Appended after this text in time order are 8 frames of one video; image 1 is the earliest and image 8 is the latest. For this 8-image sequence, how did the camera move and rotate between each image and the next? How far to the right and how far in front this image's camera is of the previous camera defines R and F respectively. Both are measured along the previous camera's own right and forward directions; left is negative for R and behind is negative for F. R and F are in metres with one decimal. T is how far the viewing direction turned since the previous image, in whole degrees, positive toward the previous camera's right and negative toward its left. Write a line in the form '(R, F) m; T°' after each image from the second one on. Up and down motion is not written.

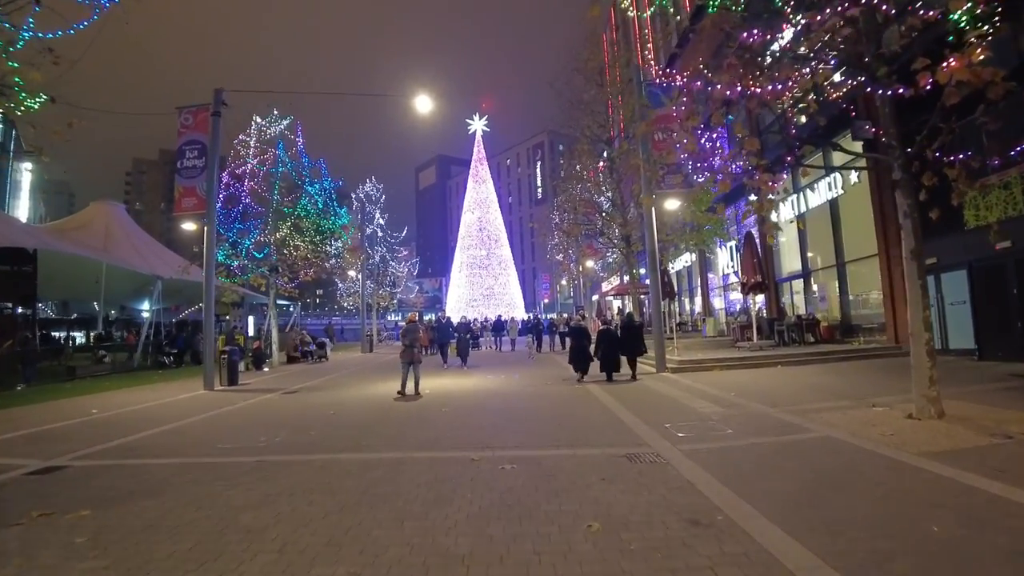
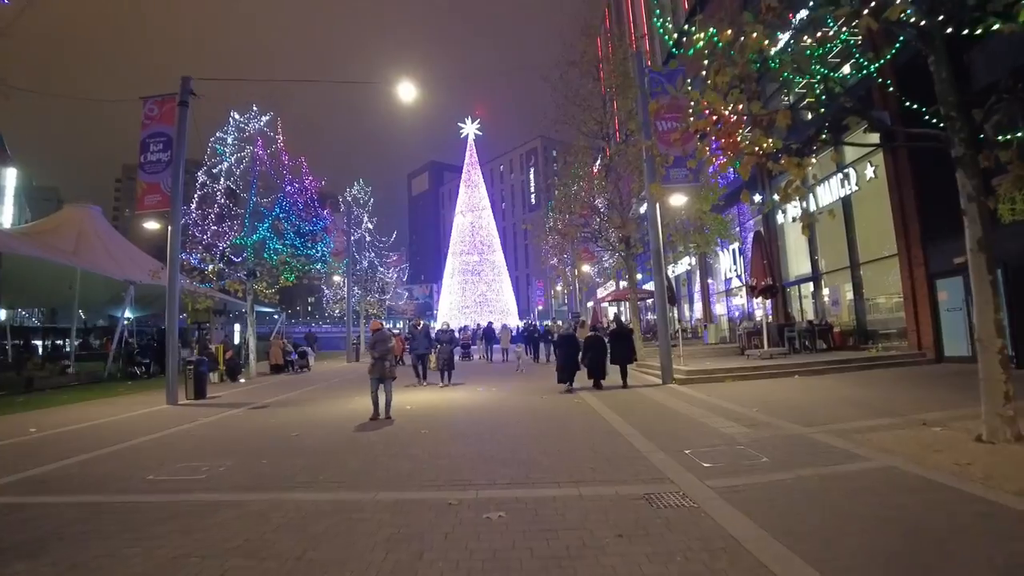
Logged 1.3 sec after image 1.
(+0.1, +1.4) m; +1°
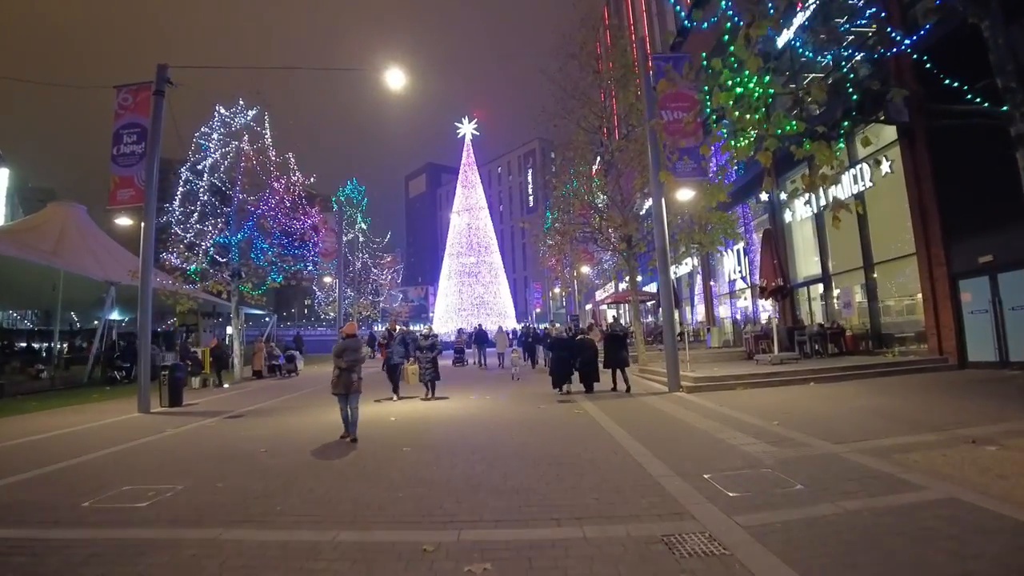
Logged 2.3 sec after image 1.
(+0.1, +1.0) m; 0°
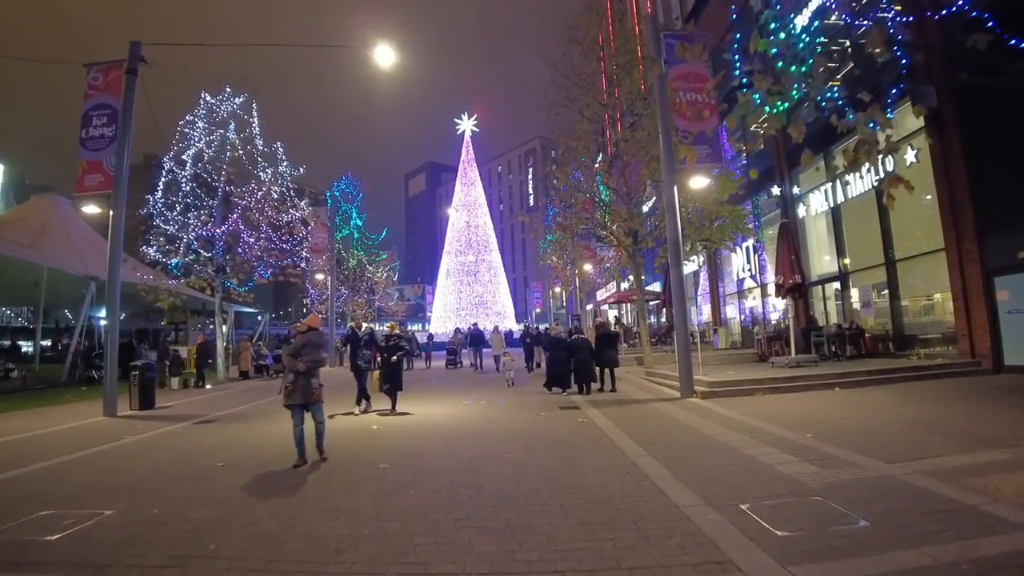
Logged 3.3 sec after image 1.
(0.0, +1.1) m; 0°
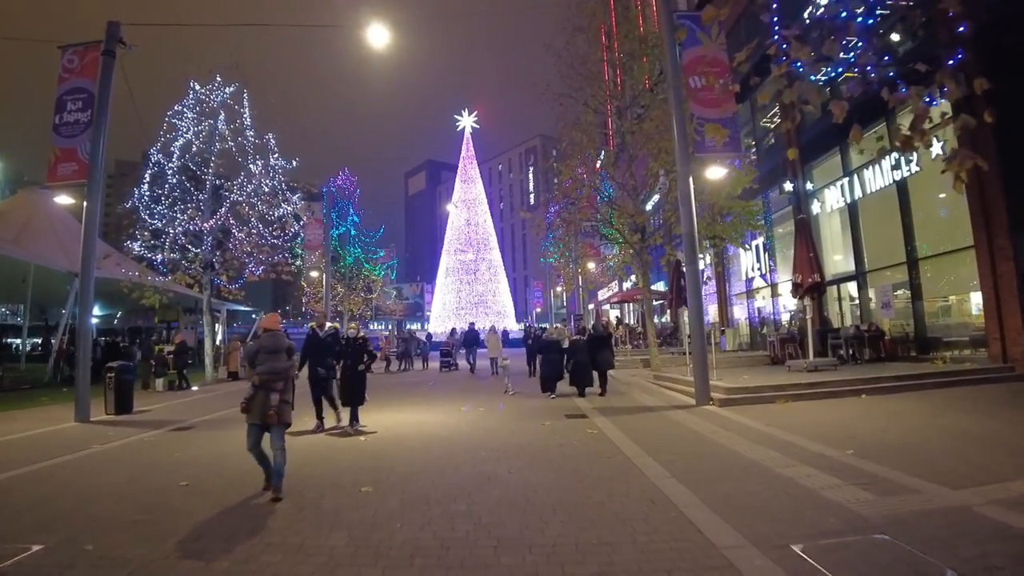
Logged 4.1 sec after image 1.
(0.0, +0.9) m; 0°
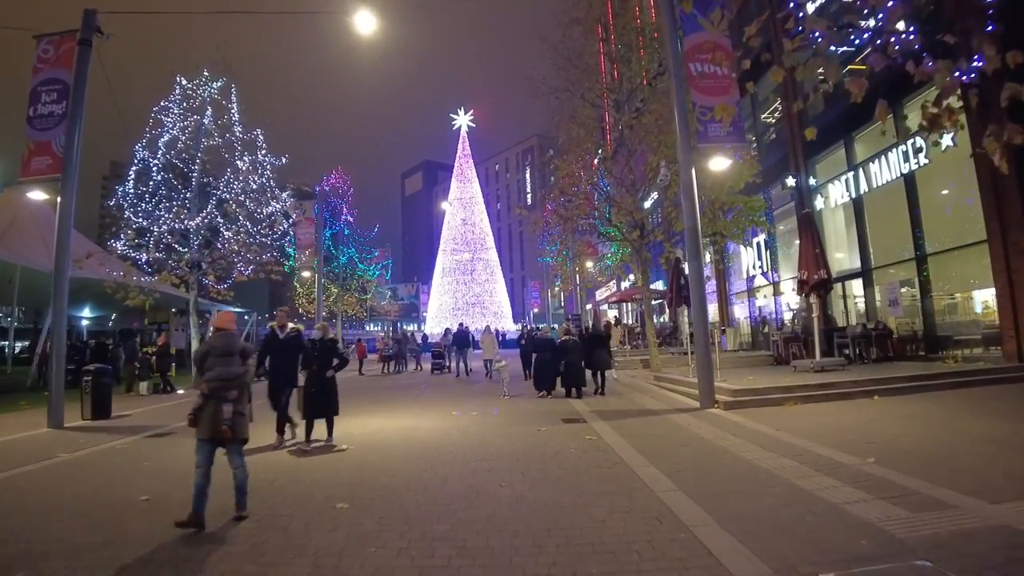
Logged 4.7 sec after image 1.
(+0.1, +0.6) m; 0°
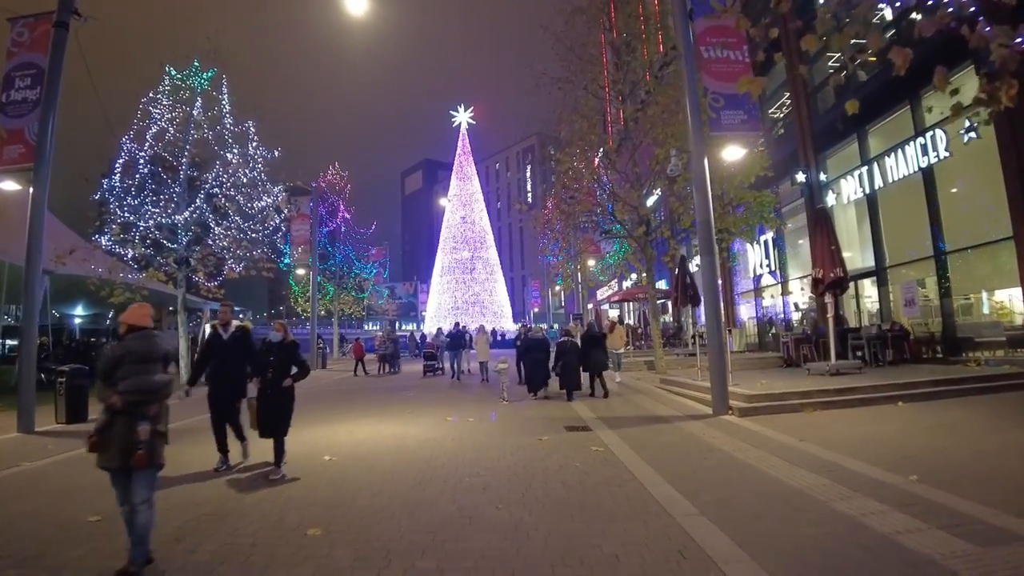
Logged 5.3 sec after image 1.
(0.0, +0.7) m; 0°
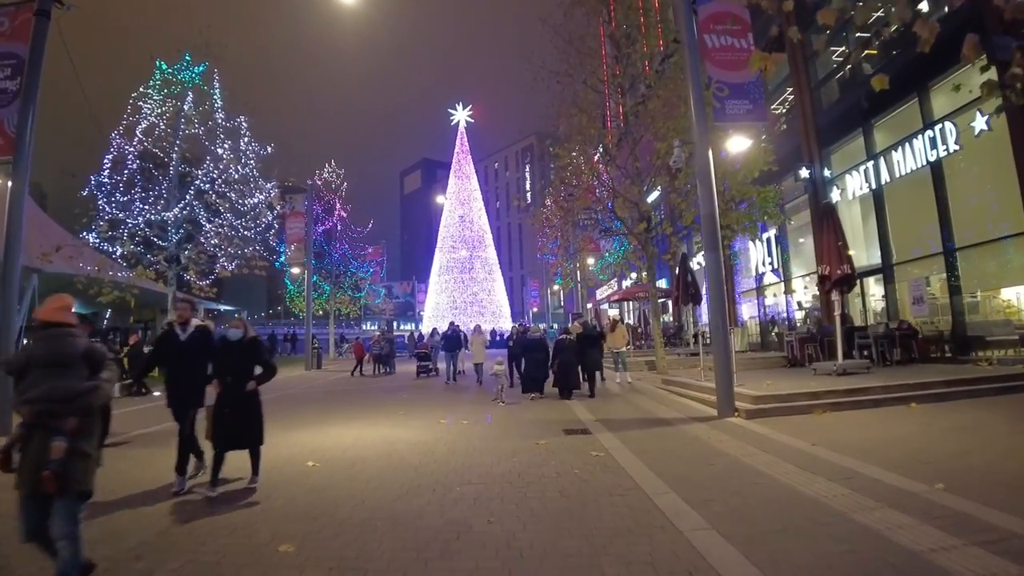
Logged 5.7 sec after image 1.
(0.0, +0.4) m; 0°
